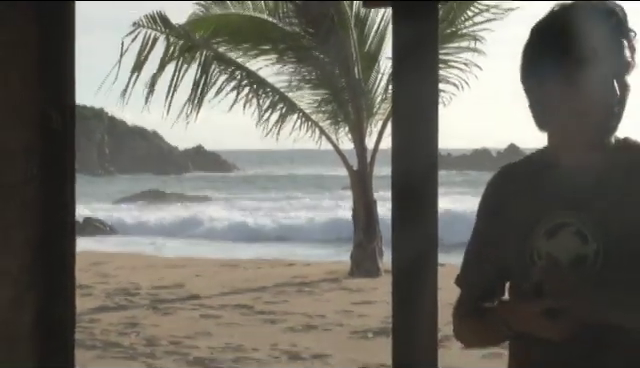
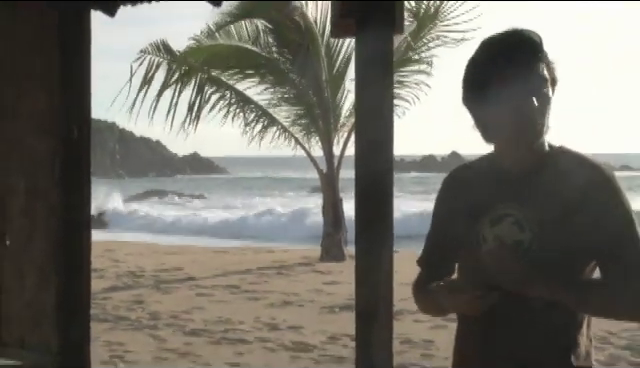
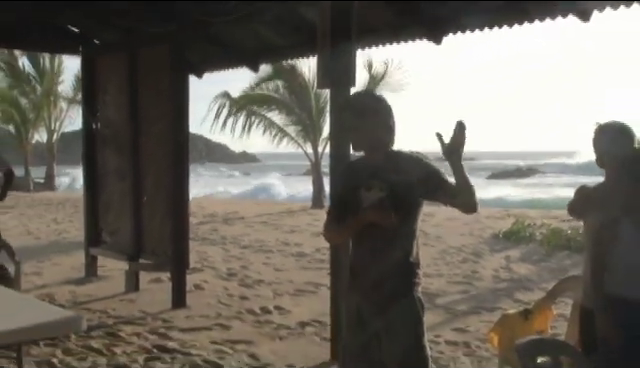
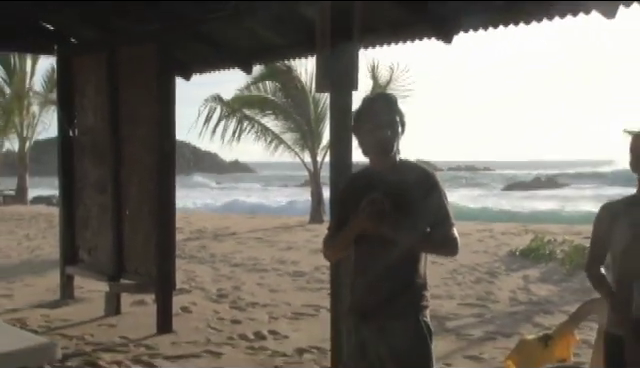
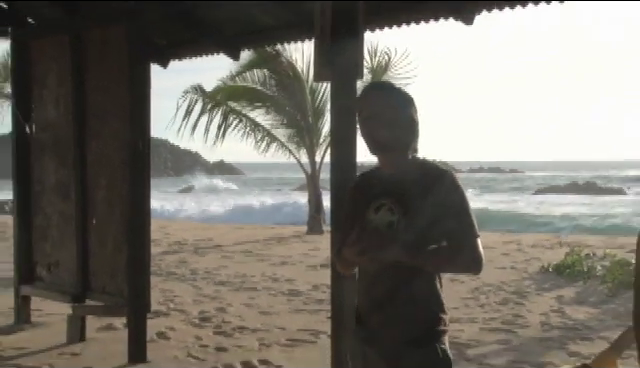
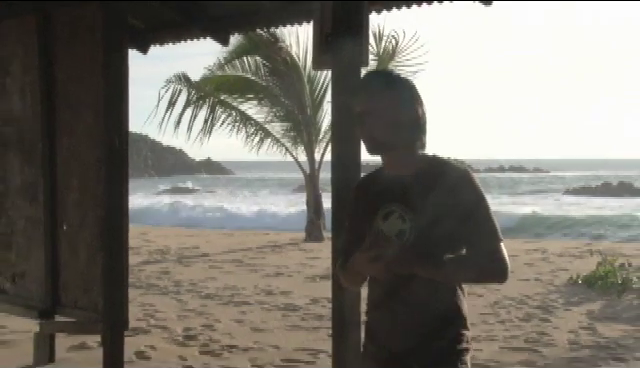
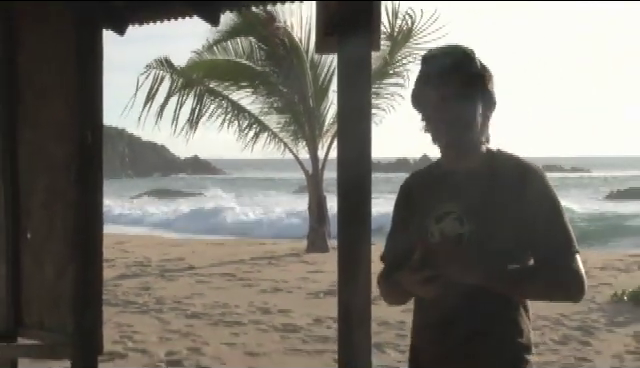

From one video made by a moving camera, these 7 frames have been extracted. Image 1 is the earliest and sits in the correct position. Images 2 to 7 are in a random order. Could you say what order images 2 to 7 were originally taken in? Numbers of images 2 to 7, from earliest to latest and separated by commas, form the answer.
2, 7, 6, 5, 4, 3
